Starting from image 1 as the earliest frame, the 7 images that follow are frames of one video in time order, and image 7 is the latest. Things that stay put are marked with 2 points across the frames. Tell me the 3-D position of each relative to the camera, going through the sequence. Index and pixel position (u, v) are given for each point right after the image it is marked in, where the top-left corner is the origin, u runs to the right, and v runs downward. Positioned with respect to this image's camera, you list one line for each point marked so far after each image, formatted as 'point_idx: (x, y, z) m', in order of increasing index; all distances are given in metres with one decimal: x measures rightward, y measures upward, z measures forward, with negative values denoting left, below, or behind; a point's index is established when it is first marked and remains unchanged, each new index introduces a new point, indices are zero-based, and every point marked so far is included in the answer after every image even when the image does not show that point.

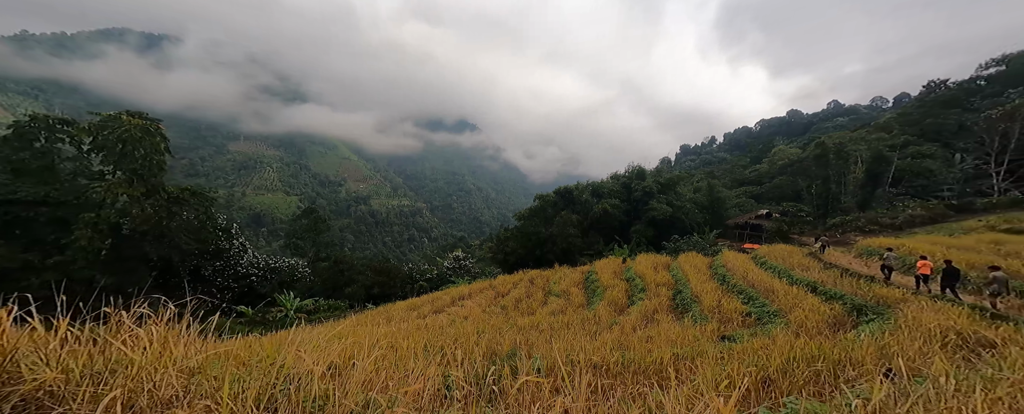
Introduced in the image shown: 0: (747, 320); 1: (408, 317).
0: (+4.1, -1.9, +5.5) m
1: (-2.0, -2.2, +6.5) m
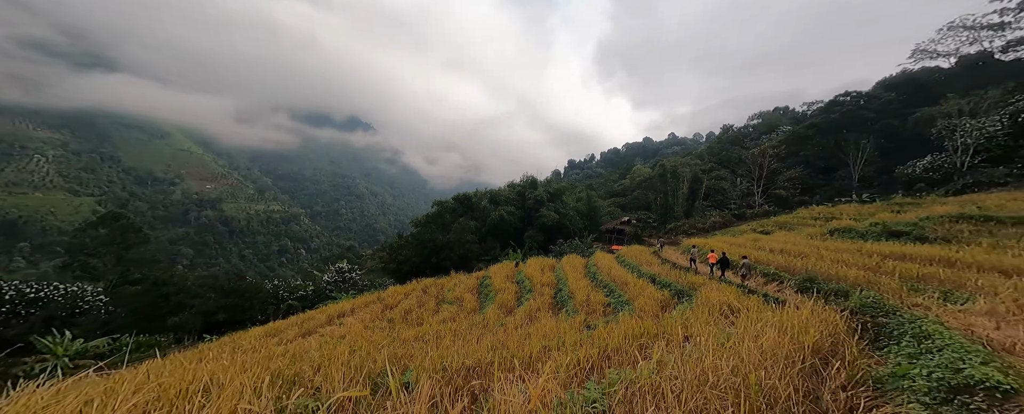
0: (+1.9, -2.1, +6.6) m
1: (-4.1, -2.3, +5.5) m
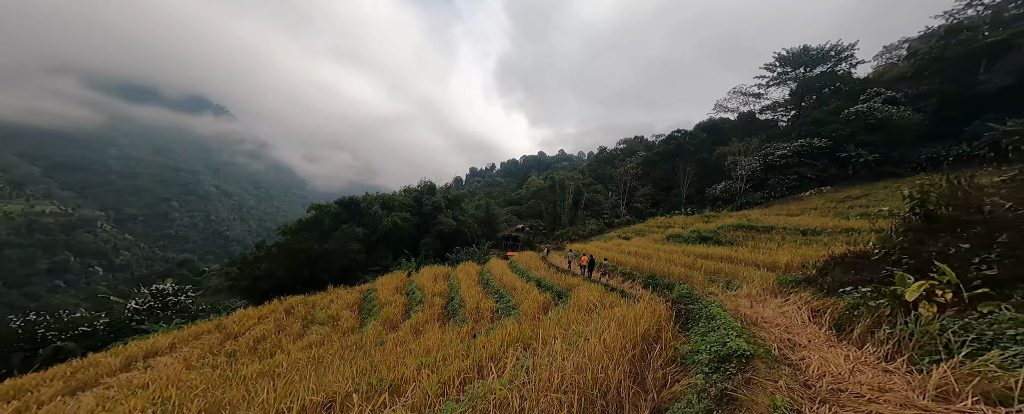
0: (-0.3, -2.3, +6.8) m
1: (-5.8, -2.3, +4.0) m
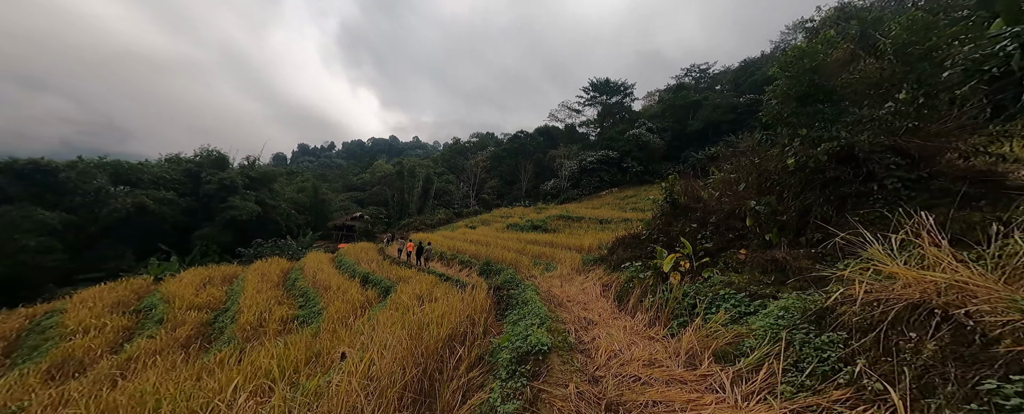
0: (-3.6, -1.9, +5.3) m
1: (-7.3, -1.9, +0.4) m
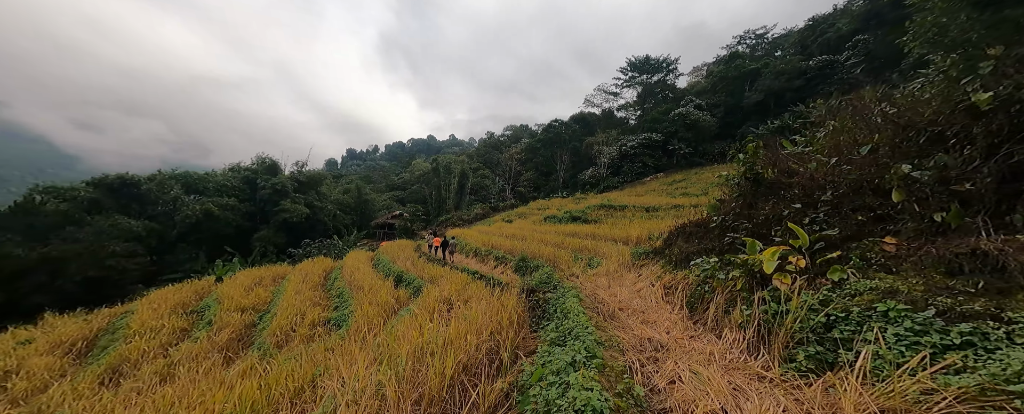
0: (-3.0, -1.9, +5.0) m
1: (-7.2, -2.2, +0.6) m
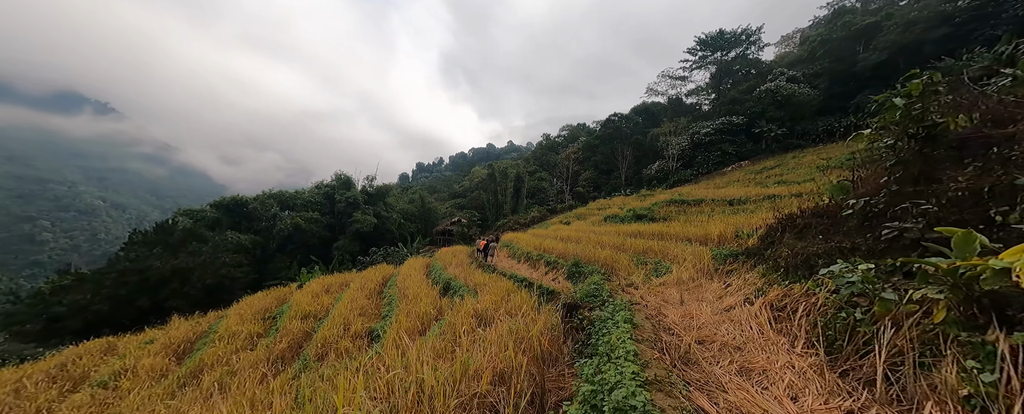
0: (-2.3, -2.0, +4.7) m
1: (-7.3, -2.4, +1.2) m
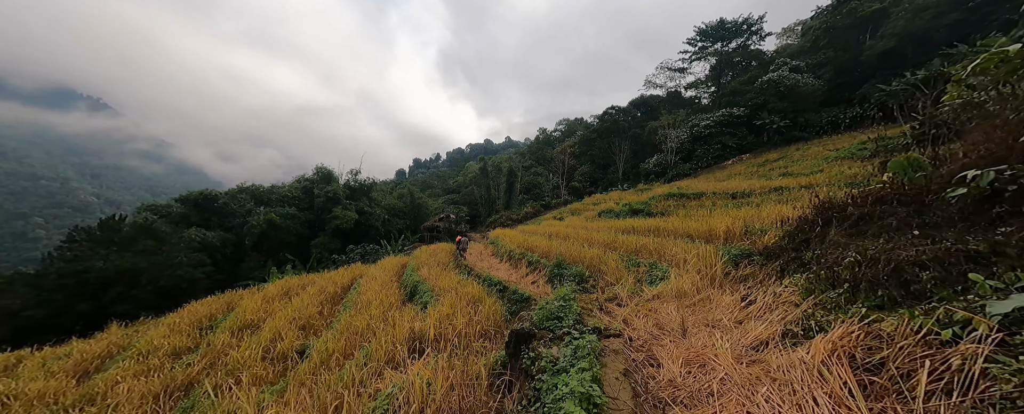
0: (-2.8, -1.9, +3.7) m
1: (-7.8, -2.4, +0.2) m
